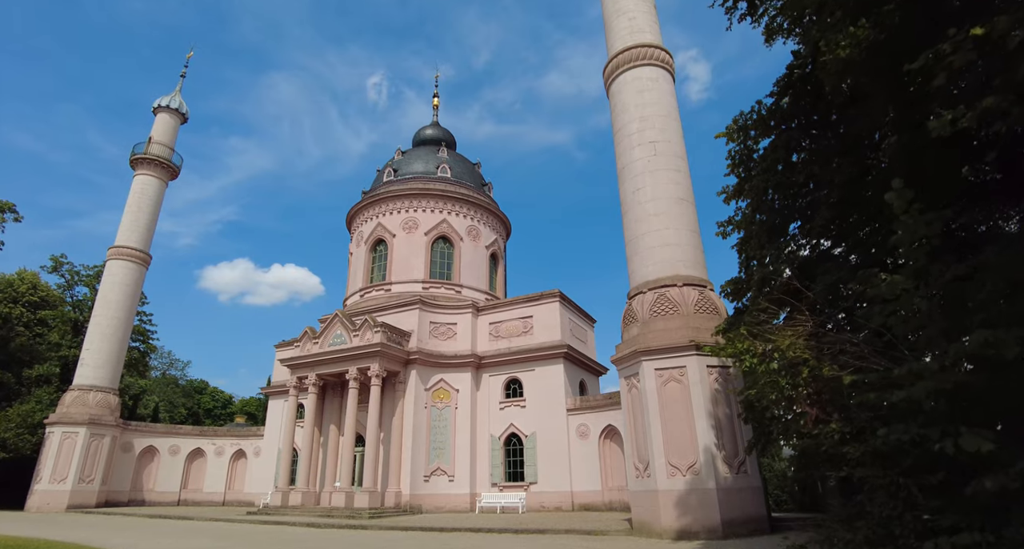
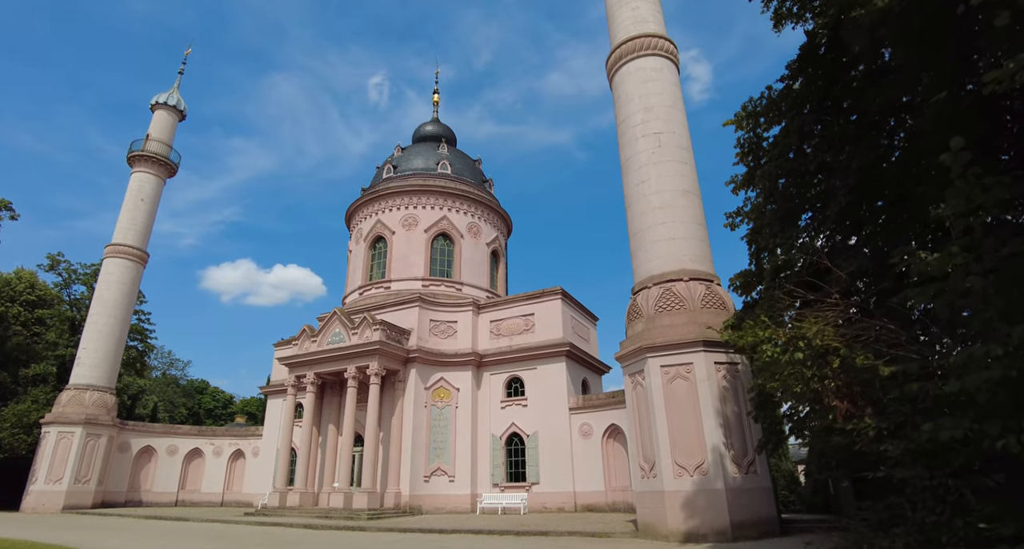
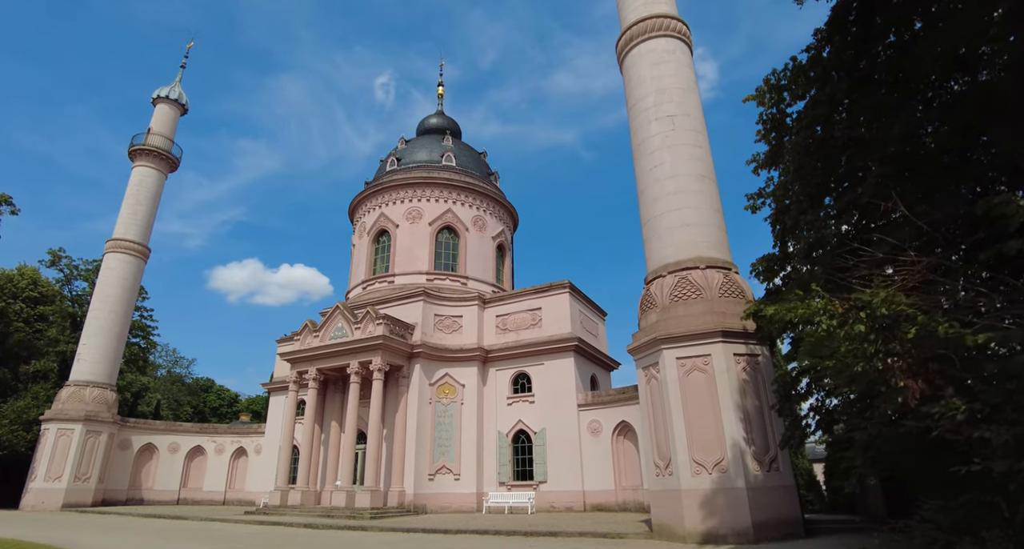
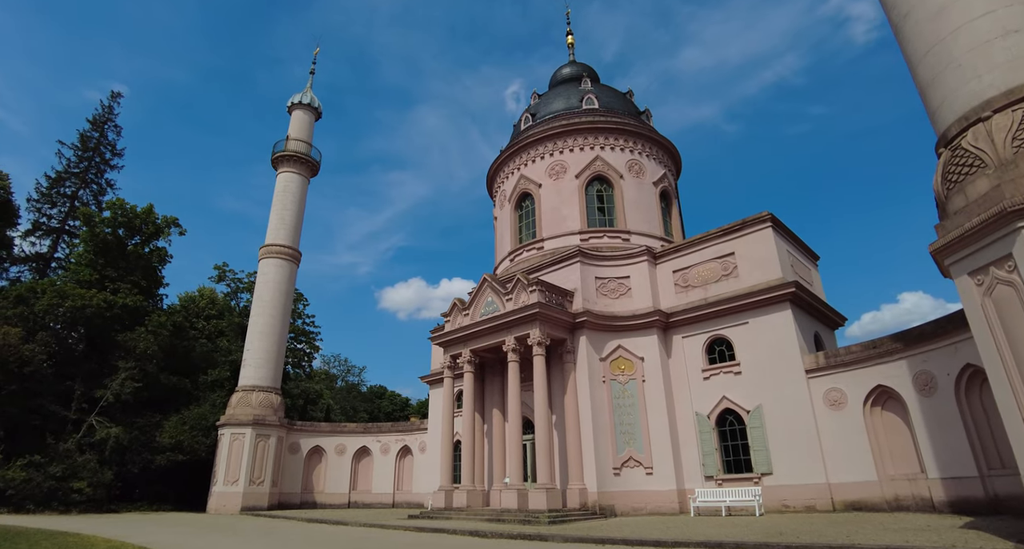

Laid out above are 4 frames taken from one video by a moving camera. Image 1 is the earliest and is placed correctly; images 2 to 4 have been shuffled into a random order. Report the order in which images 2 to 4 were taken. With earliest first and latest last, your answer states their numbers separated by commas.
2, 3, 4
